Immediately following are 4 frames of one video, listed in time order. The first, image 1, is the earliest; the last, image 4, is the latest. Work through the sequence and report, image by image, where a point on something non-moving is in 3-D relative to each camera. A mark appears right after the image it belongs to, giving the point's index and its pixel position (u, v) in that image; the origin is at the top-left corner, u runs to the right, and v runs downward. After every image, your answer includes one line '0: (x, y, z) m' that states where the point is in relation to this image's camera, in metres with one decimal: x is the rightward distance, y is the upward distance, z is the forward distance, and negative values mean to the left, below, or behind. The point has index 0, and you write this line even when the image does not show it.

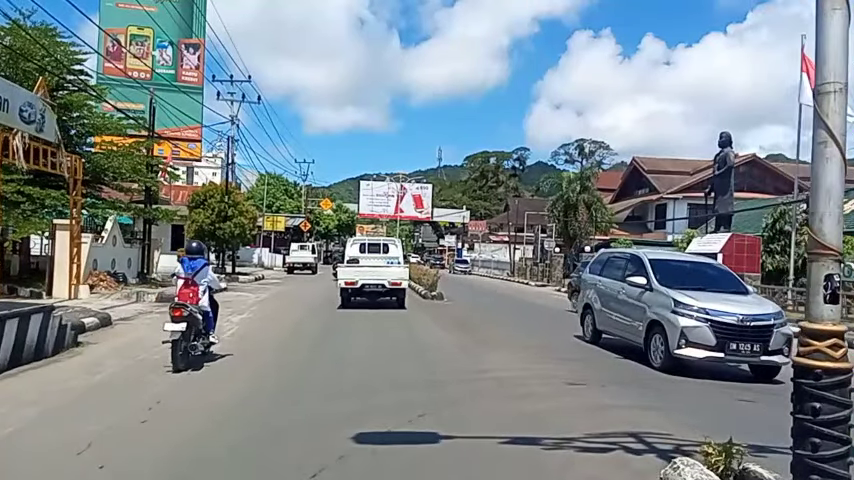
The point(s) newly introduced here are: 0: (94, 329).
0: (-6.7, -1.8, +16.7) m
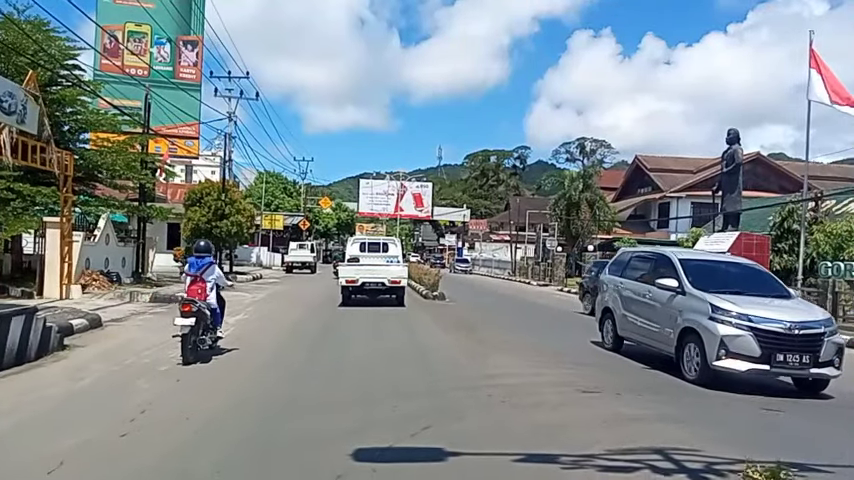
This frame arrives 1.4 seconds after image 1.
0: (-6.6, -1.7, +16.1) m
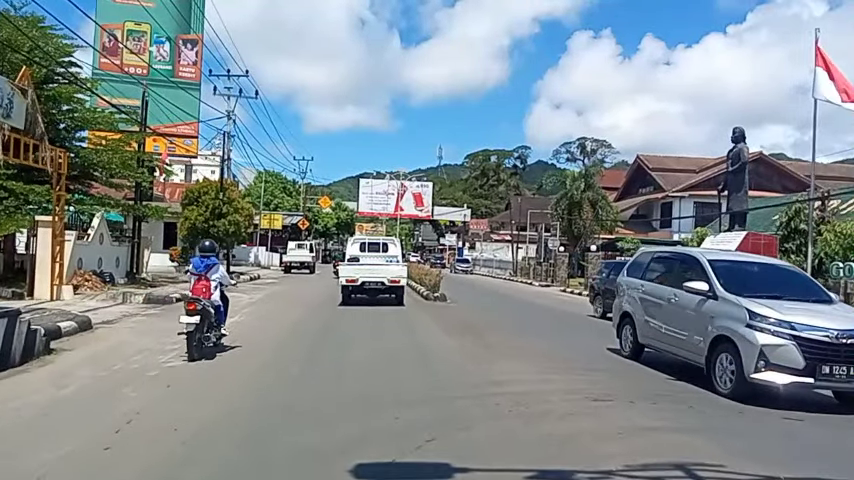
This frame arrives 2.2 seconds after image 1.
0: (-6.6, -1.7, +15.5) m
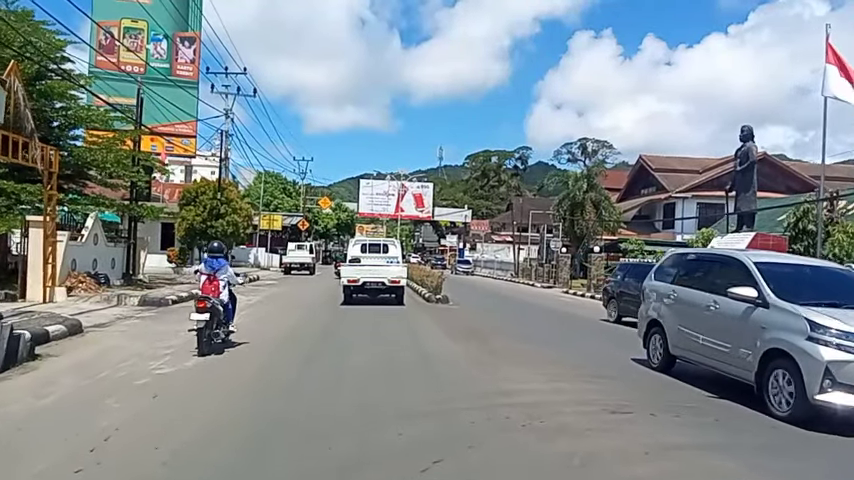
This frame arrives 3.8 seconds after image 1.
0: (-6.5, -1.7, +14.9) m
